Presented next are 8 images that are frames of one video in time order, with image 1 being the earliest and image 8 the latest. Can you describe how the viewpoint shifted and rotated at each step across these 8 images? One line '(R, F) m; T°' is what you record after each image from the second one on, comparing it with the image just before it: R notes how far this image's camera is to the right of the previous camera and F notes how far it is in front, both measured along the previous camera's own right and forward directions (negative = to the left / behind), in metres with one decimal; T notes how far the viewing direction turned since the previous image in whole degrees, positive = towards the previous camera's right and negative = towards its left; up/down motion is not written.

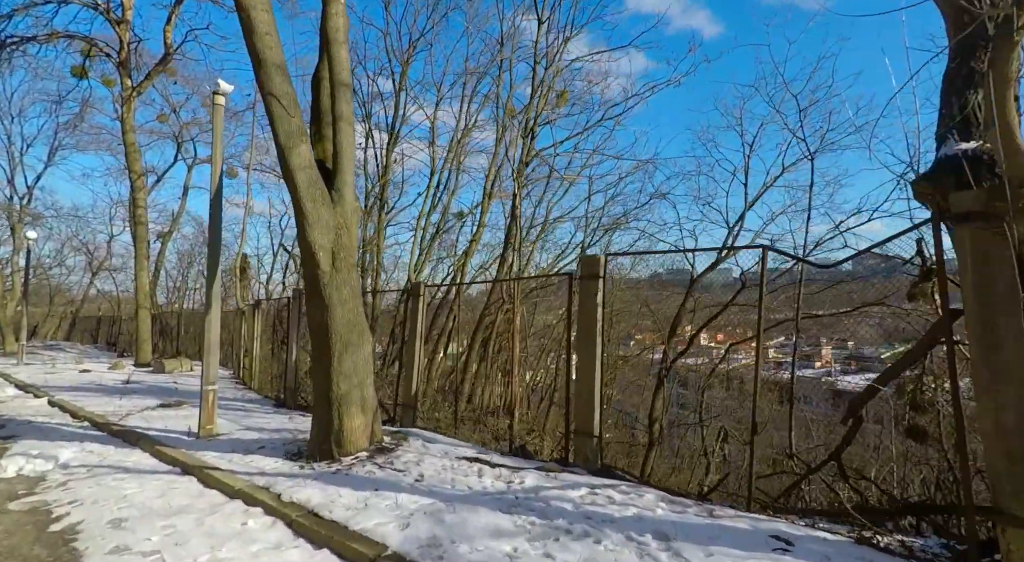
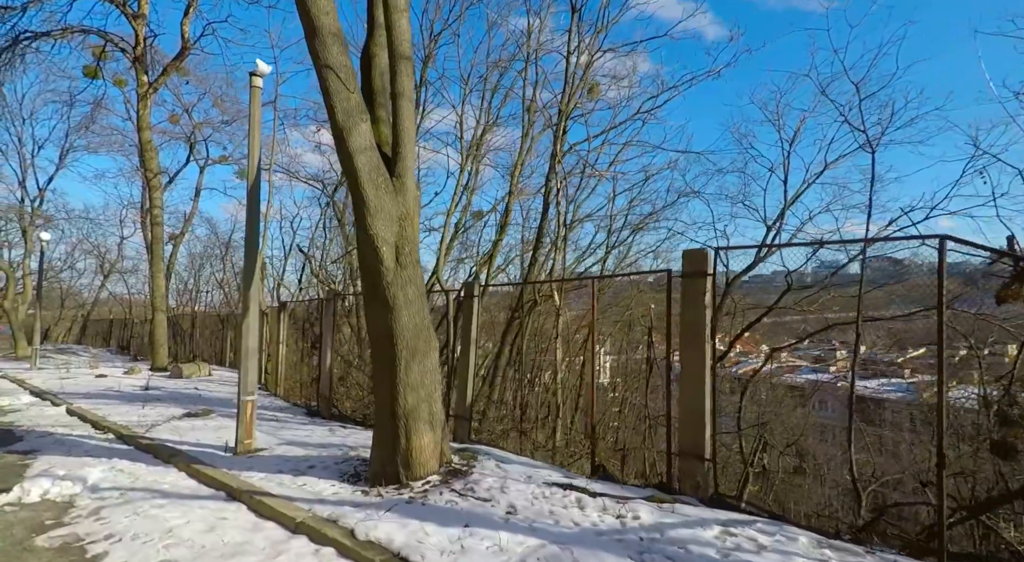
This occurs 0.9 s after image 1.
(-0.6, +0.6) m; -1°
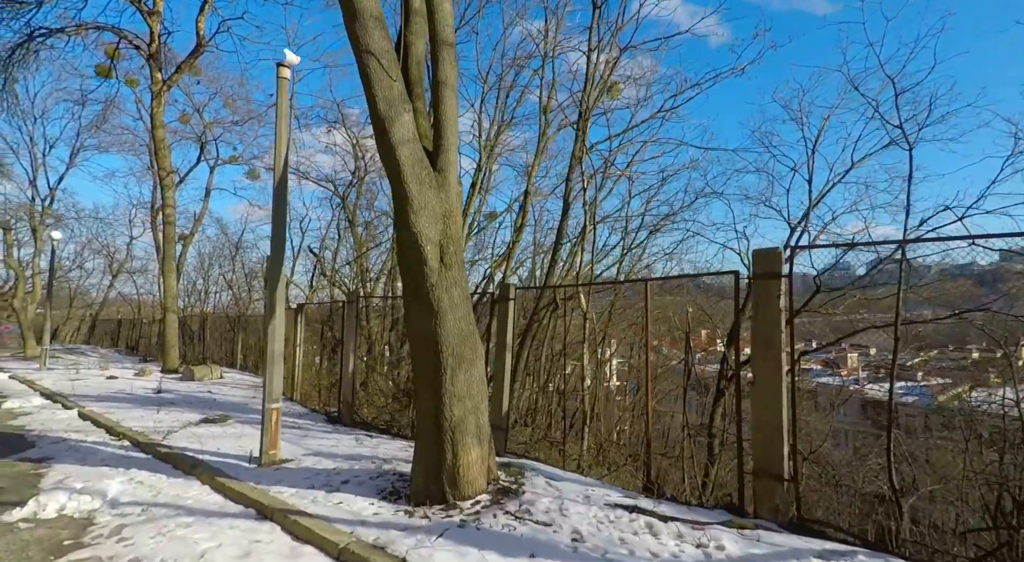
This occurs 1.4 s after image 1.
(-0.3, +0.3) m; 0°
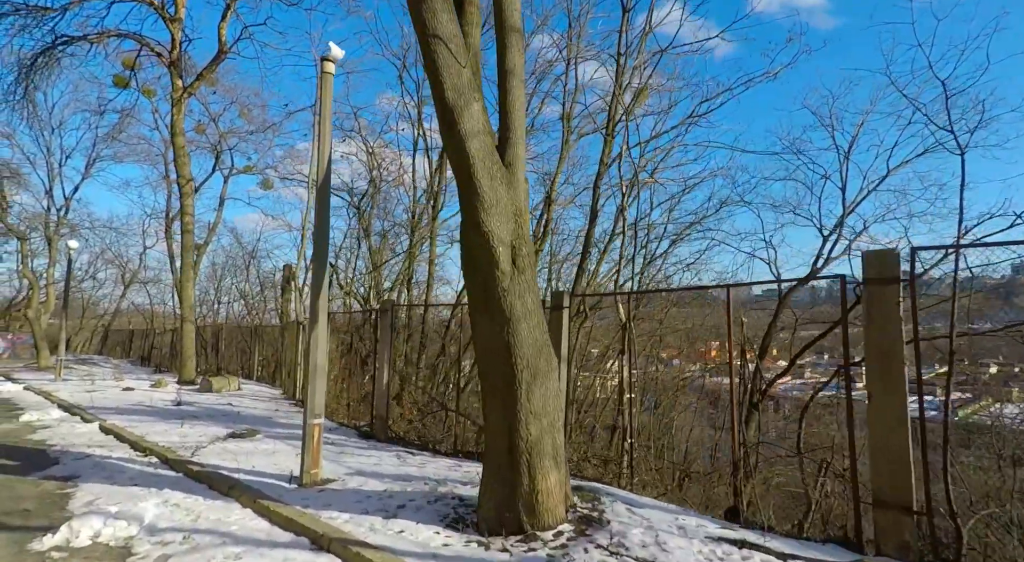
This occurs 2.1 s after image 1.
(-0.5, +0.4) m; -1°
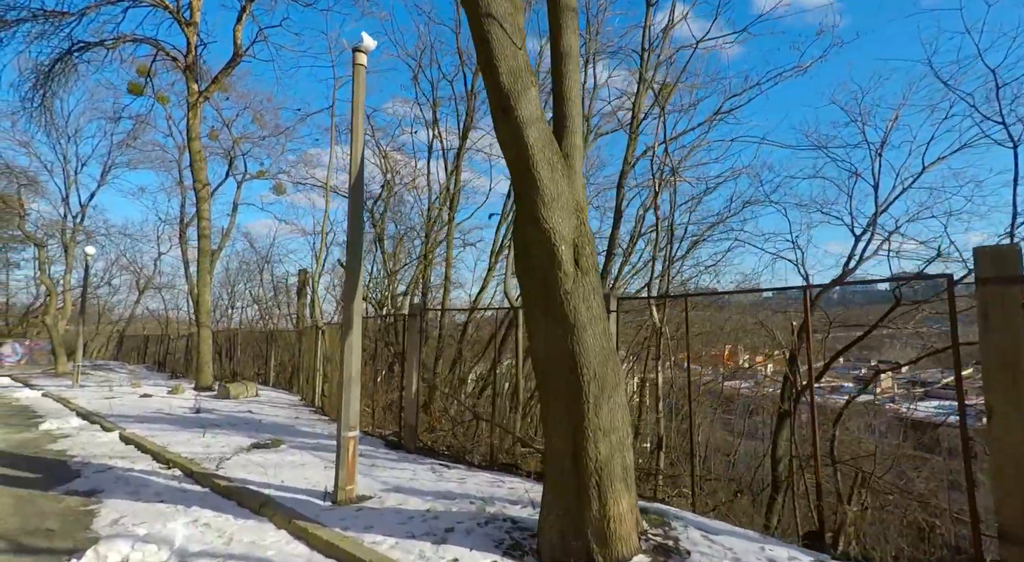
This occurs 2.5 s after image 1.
(-0.3, +0.4) m; -1°
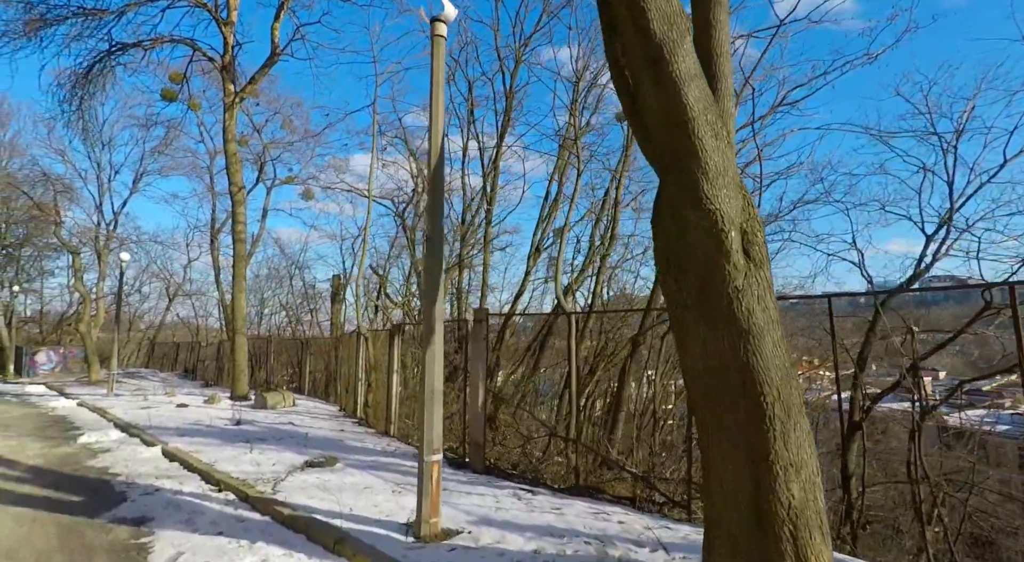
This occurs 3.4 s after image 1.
(-0.6, +0.7) m; -2°
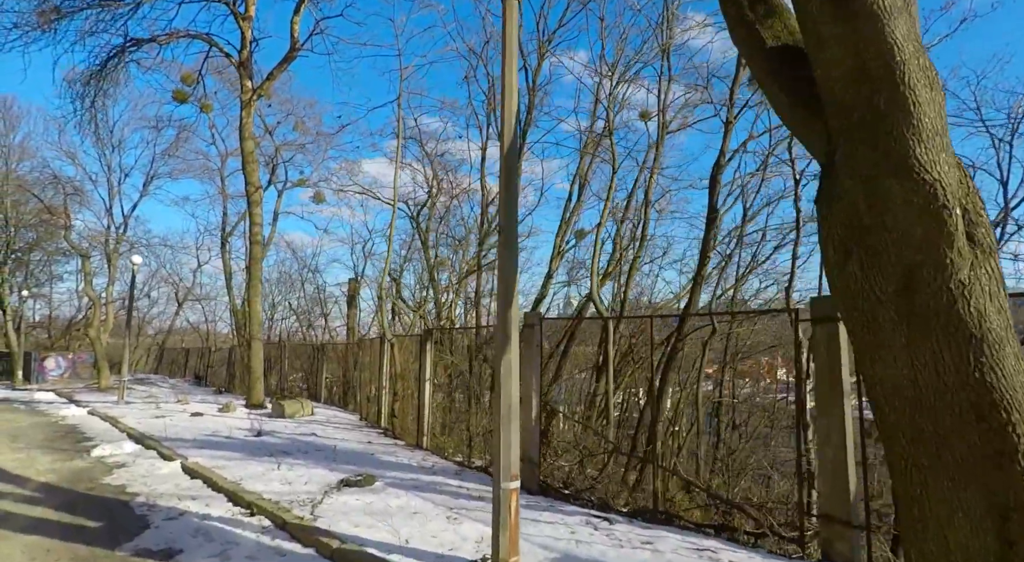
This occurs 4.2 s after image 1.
(-0.5, +0.6) m; 0°
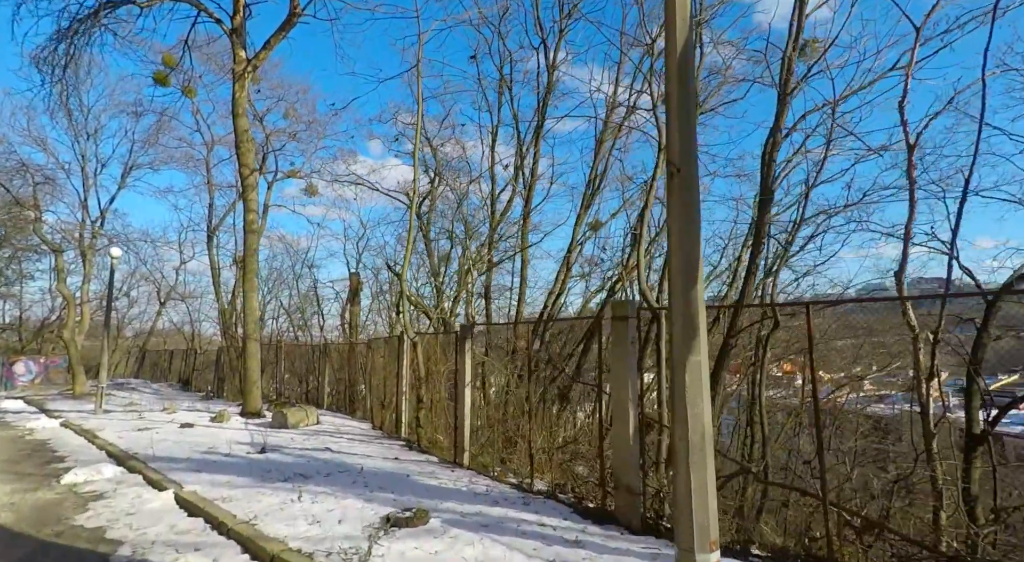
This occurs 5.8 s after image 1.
(-0.9, +1.4) m; +1°
